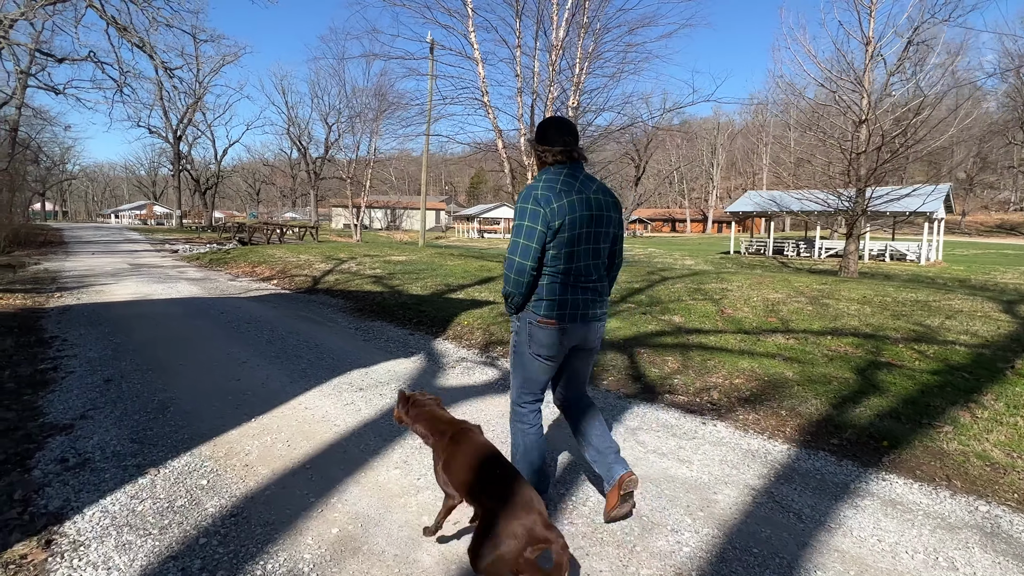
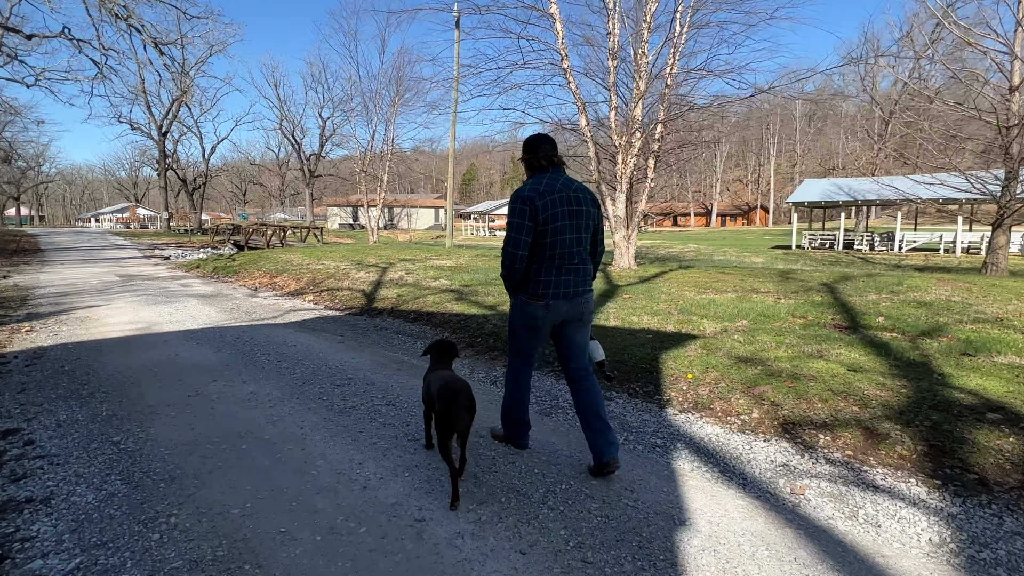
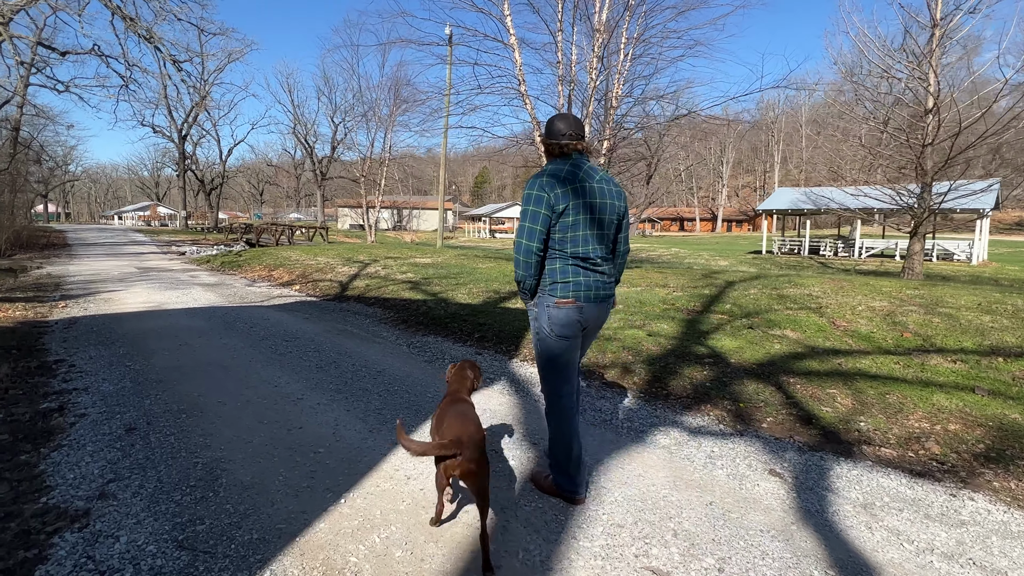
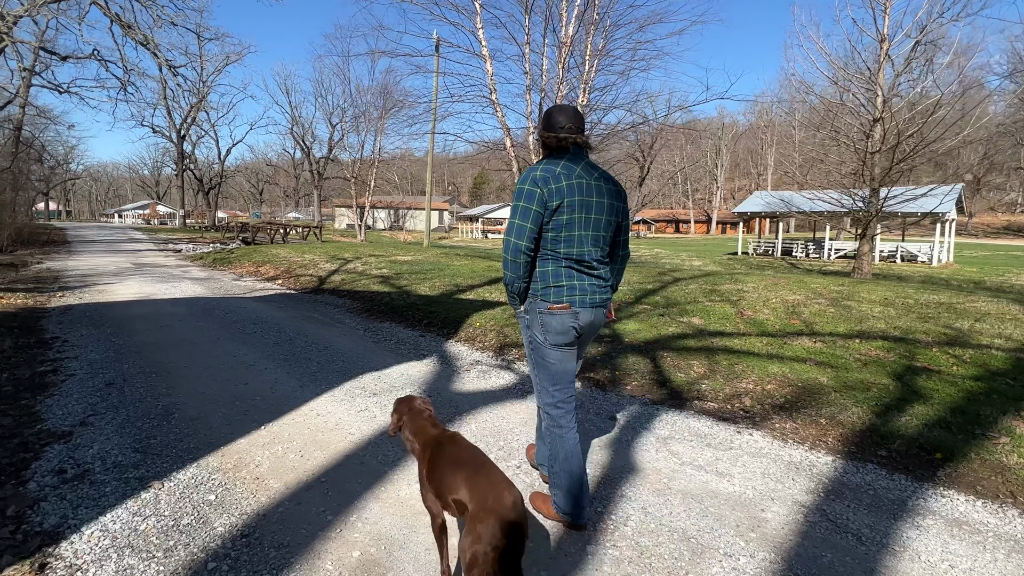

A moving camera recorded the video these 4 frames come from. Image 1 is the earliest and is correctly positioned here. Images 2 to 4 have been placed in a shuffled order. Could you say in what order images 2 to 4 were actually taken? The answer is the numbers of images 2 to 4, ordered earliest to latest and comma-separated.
4, 3, 2
